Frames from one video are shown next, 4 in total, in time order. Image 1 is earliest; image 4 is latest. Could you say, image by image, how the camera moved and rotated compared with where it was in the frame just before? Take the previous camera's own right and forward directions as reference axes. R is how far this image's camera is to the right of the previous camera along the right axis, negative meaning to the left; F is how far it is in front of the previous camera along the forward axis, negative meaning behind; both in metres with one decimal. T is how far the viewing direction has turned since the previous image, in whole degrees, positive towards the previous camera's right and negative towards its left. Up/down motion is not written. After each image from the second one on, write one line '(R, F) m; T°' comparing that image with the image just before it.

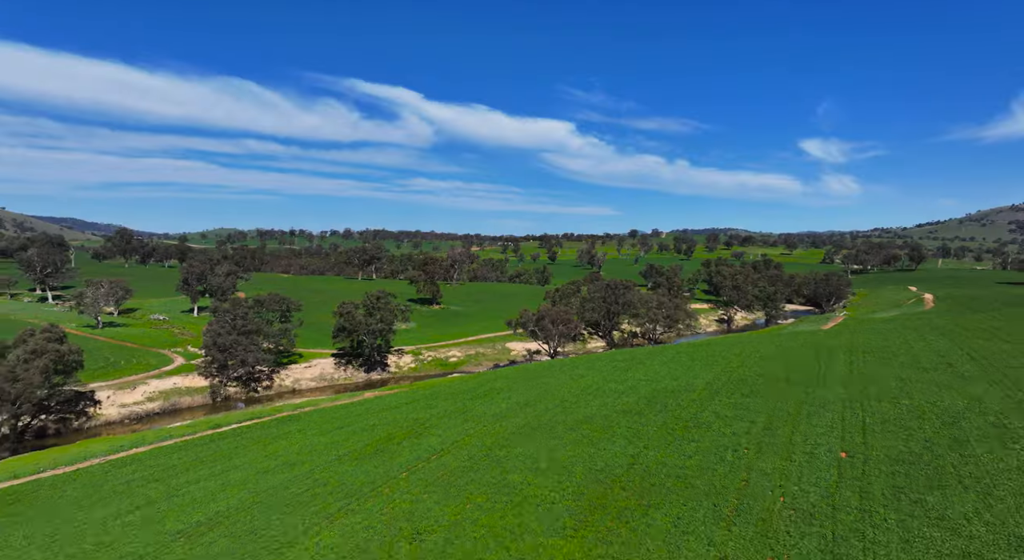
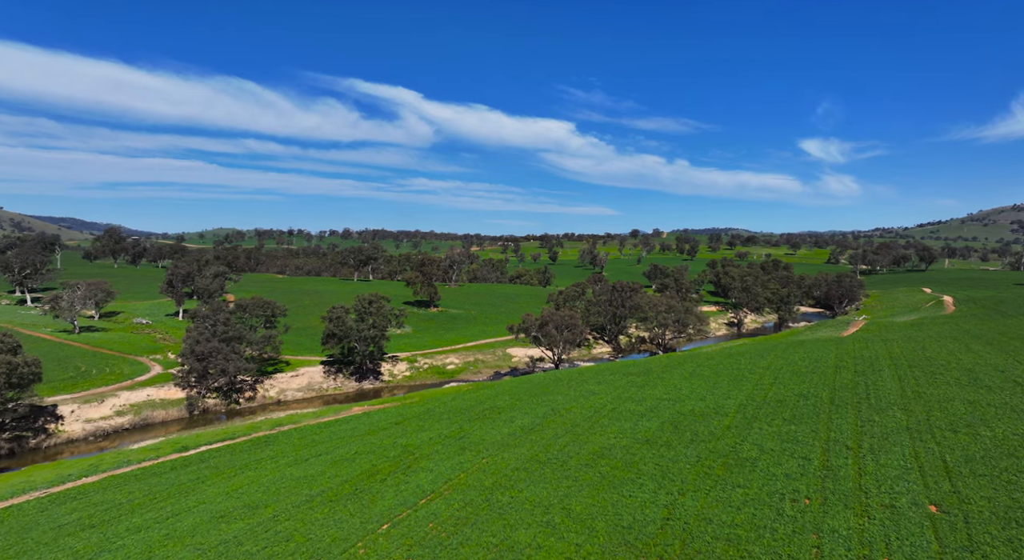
(-0.2, +6.1) m; 0°
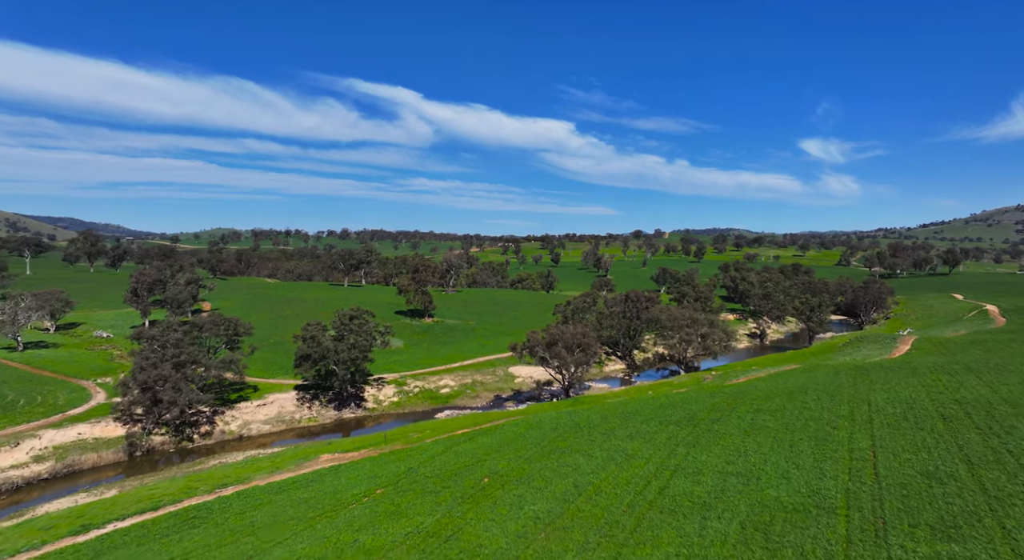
(-0.4, +12.2) m; 0°
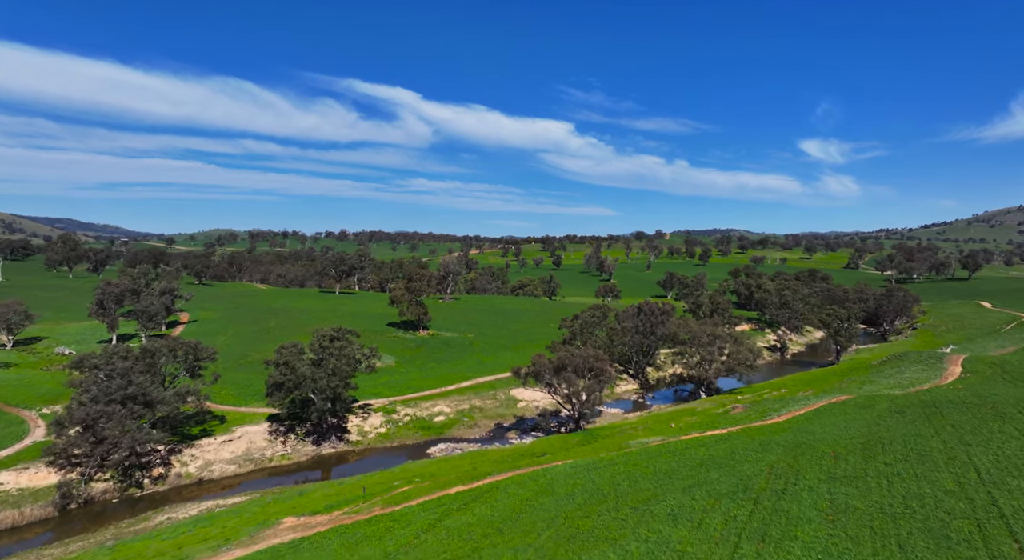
(-0.4, +9.5) m; 0°
